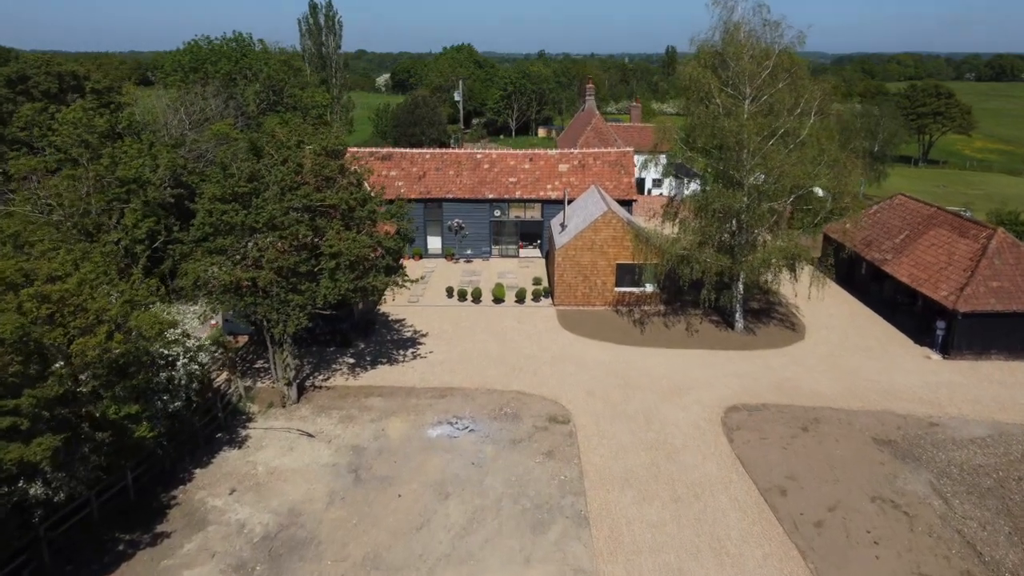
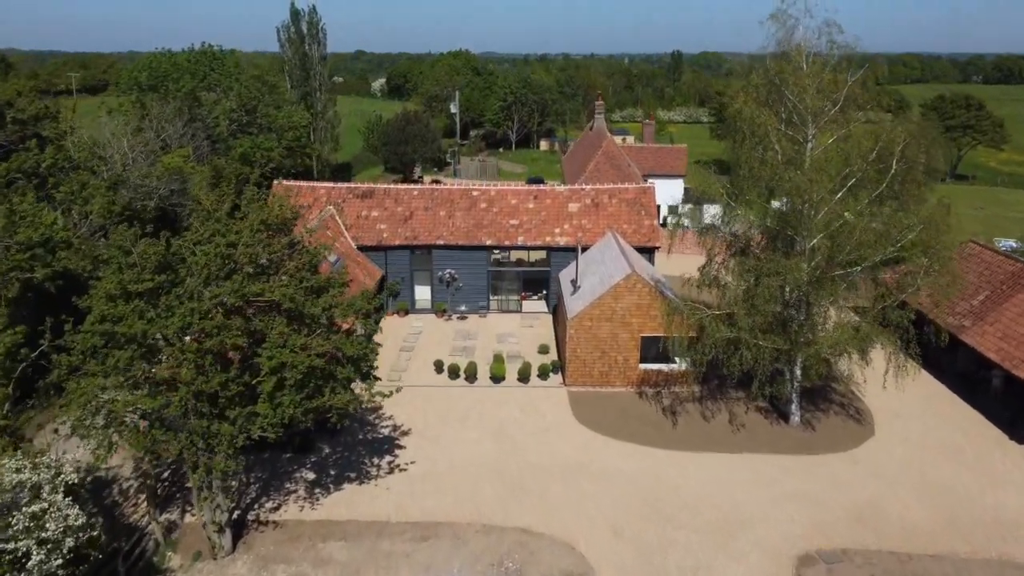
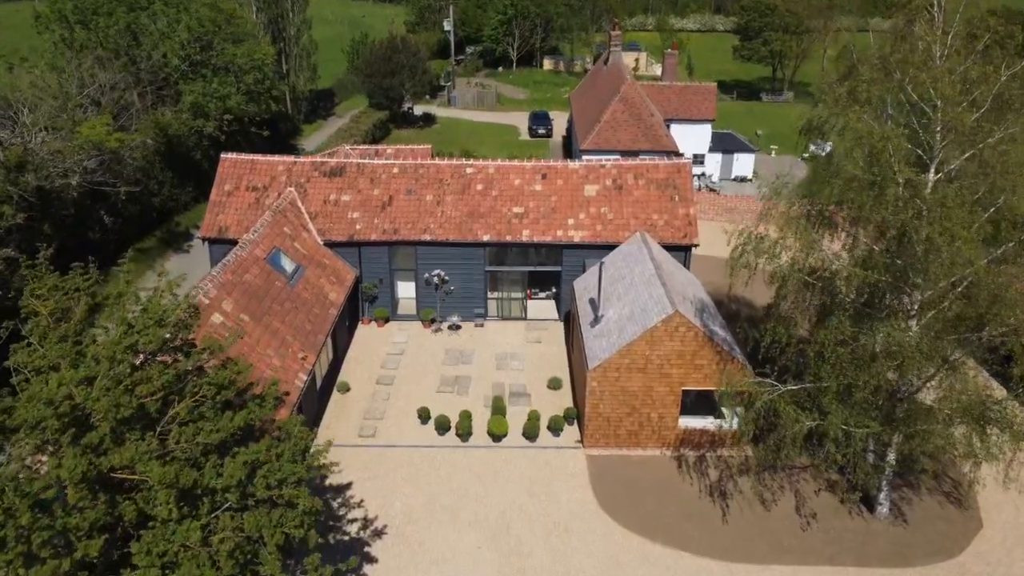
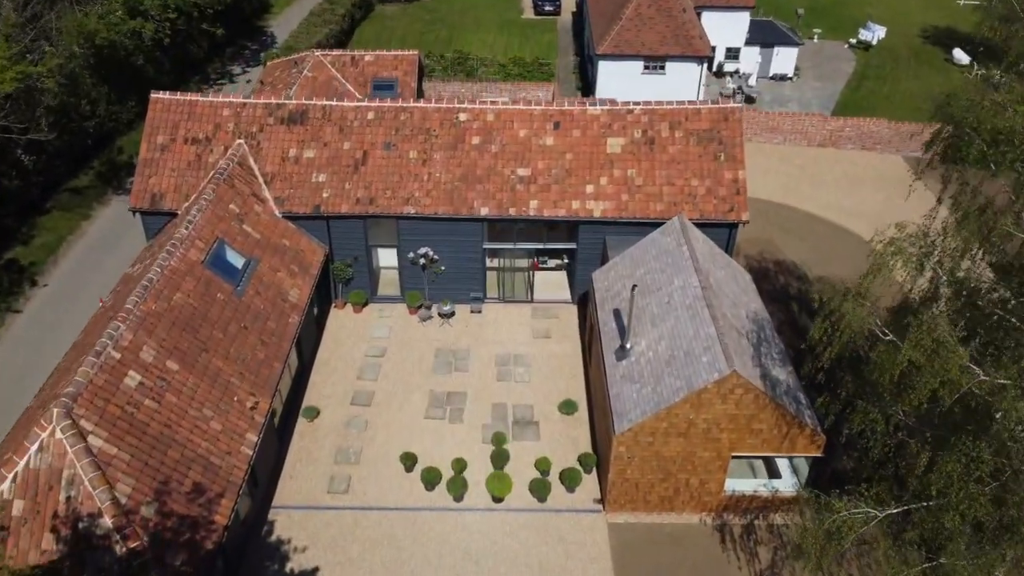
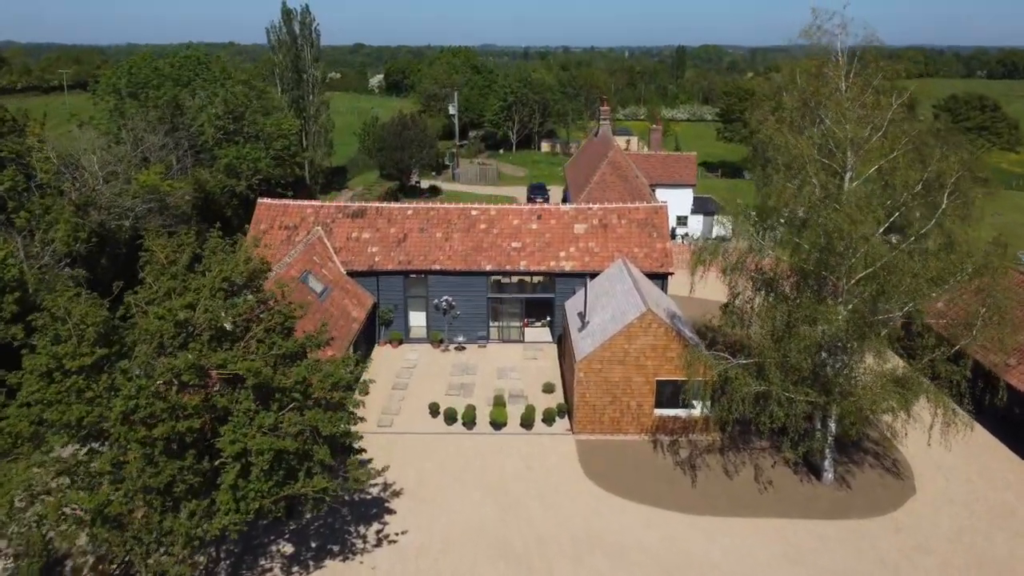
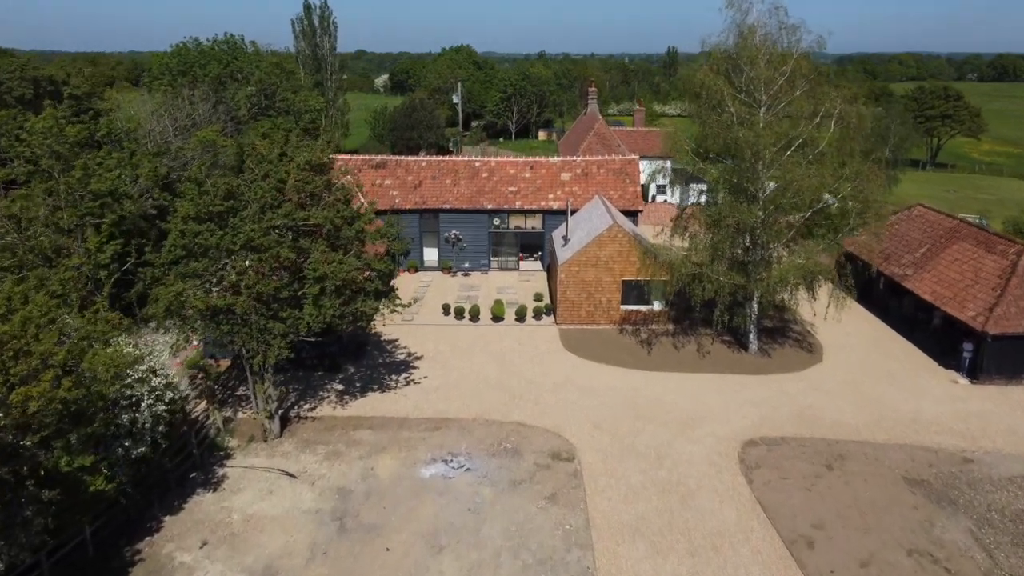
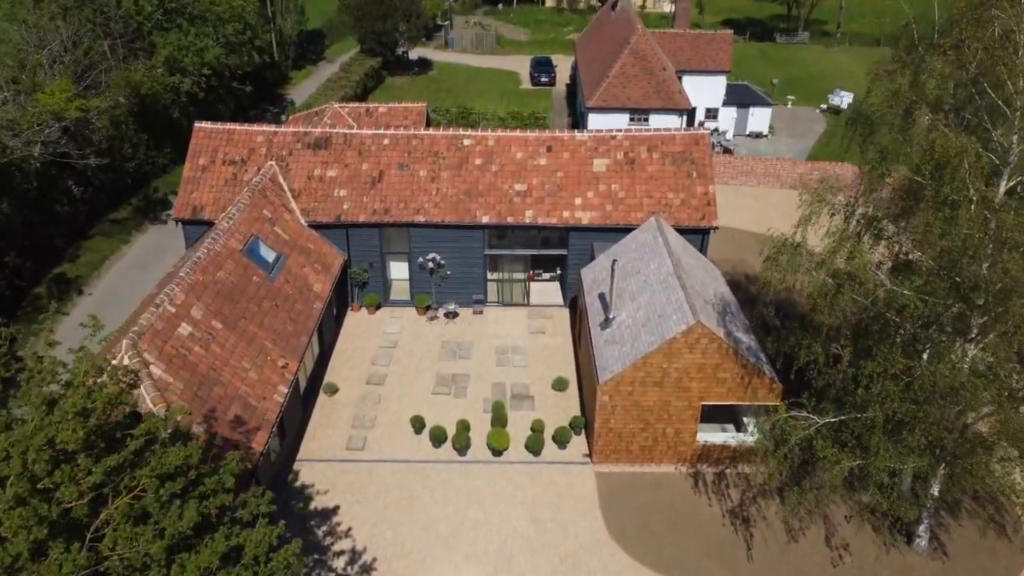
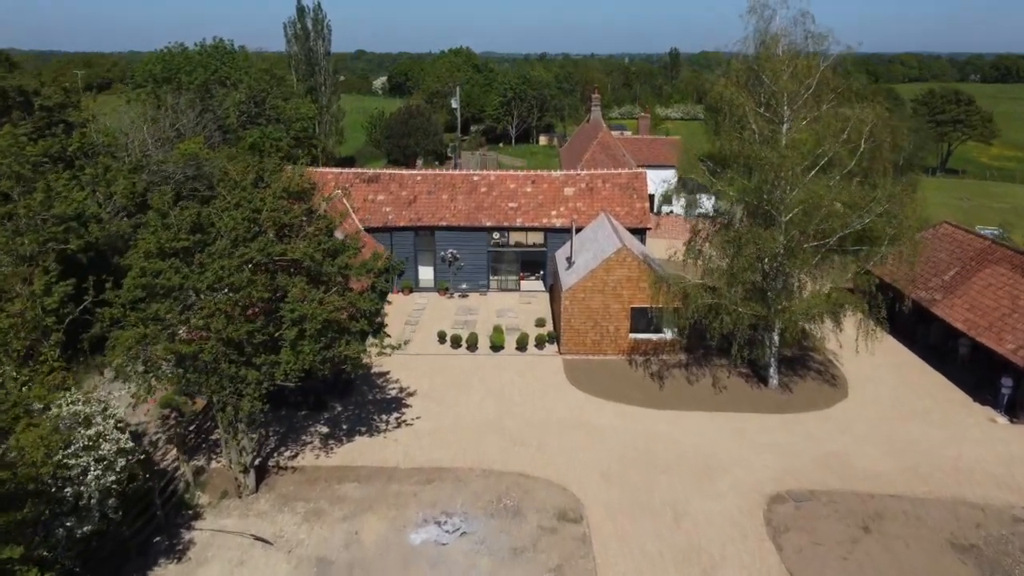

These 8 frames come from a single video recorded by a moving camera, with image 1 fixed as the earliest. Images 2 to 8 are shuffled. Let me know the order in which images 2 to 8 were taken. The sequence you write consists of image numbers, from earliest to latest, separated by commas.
6, 8, 2, 5, 3, 7, 4
